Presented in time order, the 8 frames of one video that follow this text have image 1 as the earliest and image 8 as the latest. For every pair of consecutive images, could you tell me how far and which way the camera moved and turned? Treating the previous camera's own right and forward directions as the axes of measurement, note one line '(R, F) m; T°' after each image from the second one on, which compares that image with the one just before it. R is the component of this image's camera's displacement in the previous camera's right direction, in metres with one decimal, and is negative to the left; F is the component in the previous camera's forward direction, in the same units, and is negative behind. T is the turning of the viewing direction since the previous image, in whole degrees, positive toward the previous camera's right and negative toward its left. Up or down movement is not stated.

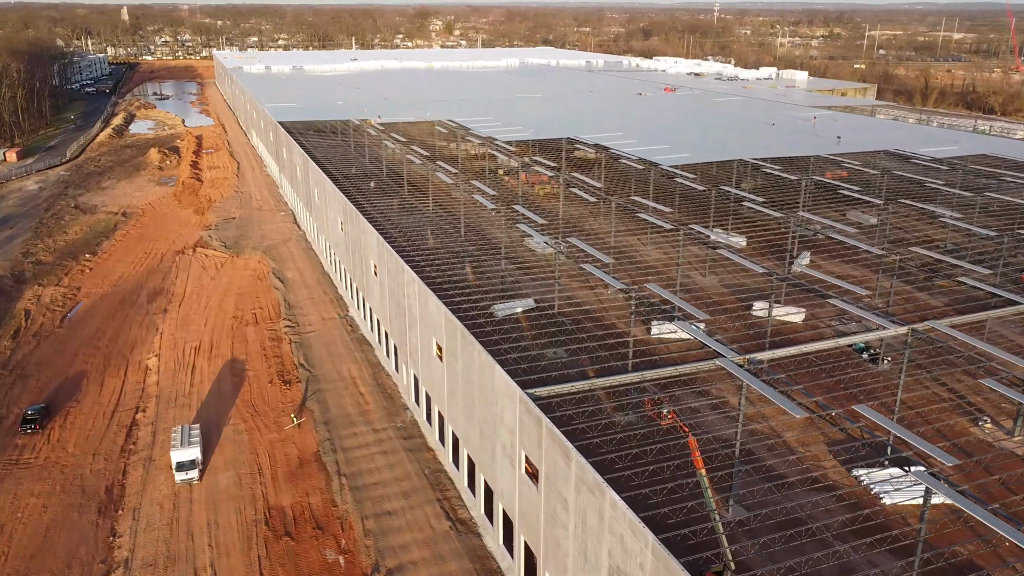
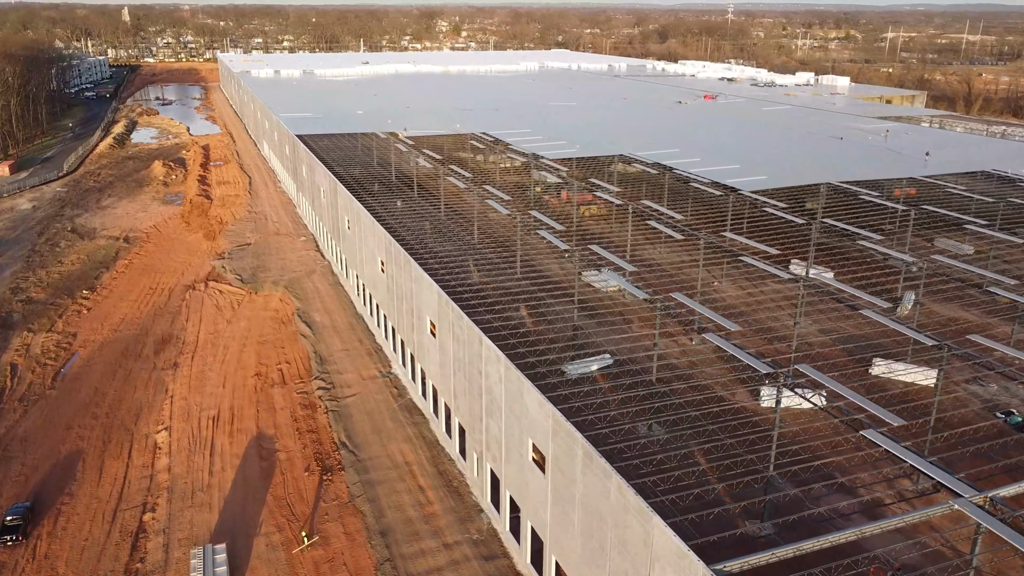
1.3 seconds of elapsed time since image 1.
(-1.3, +3.1) m; 0°
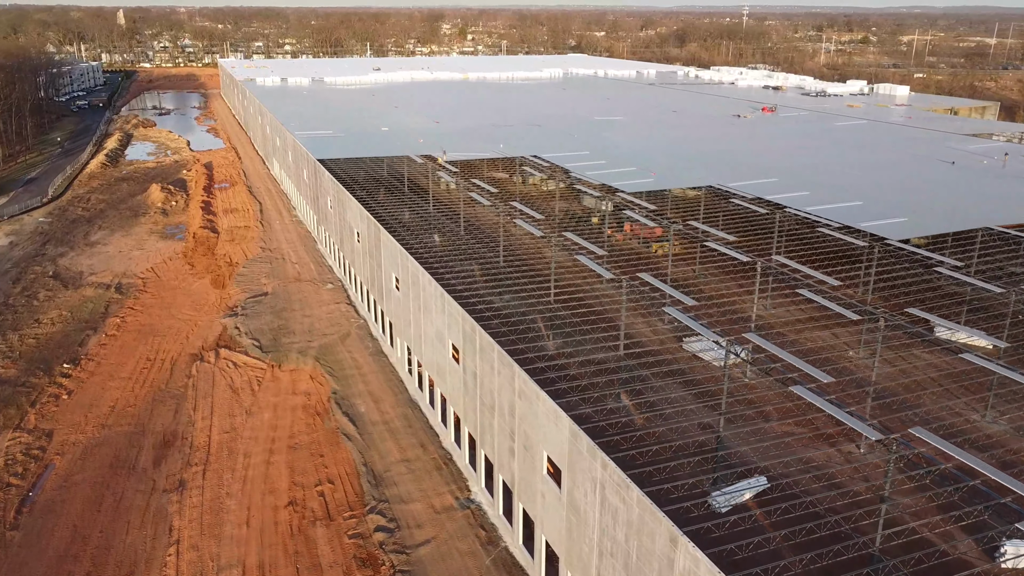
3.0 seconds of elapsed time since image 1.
(-1.6, +4.5) m; 0°
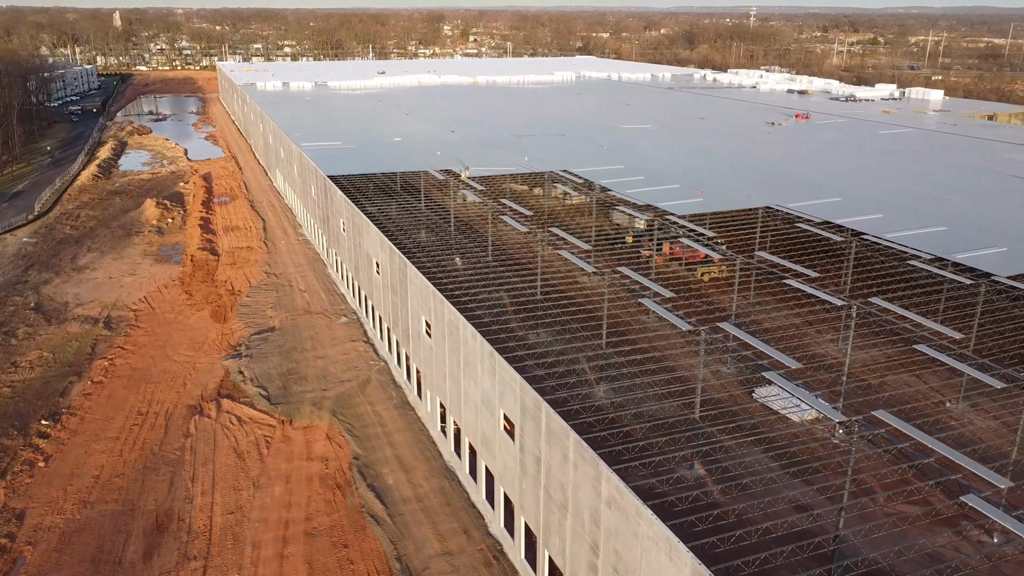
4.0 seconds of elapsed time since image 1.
(-0.8, +2.4) m; 0°
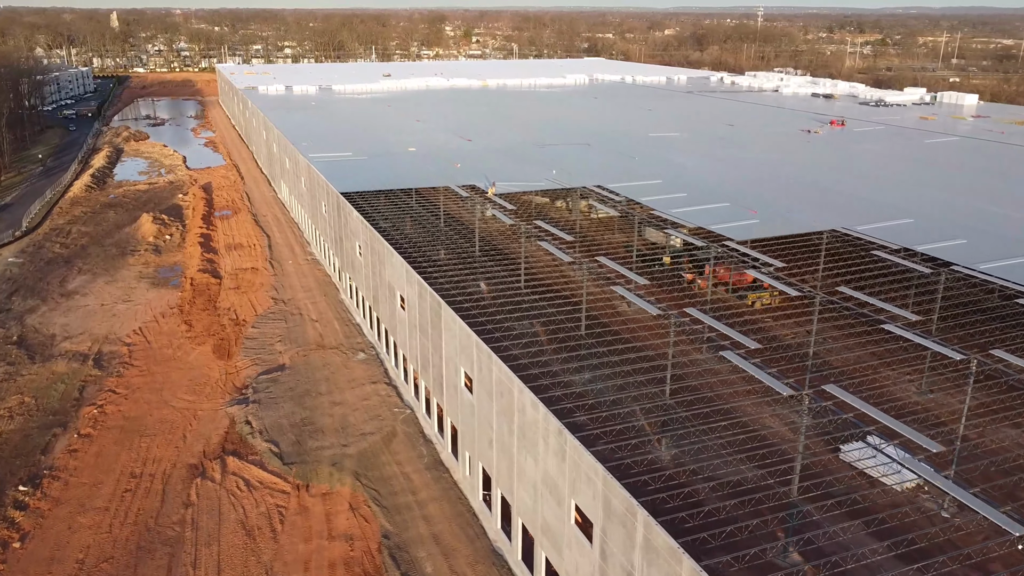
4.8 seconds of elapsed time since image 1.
(-0.7, +2.1) m; 0°
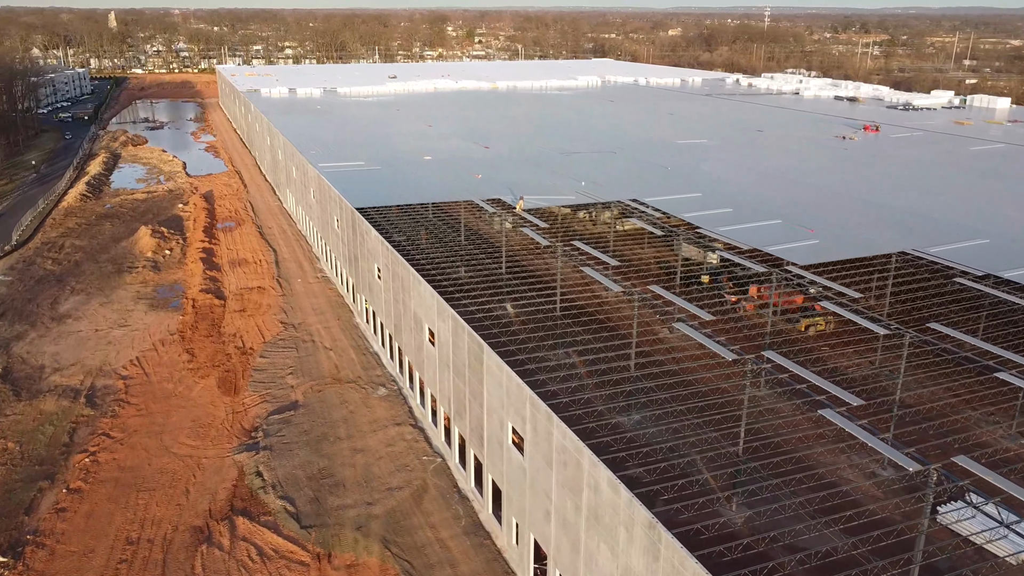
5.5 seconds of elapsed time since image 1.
(-0.6, +1.8) m; 0°
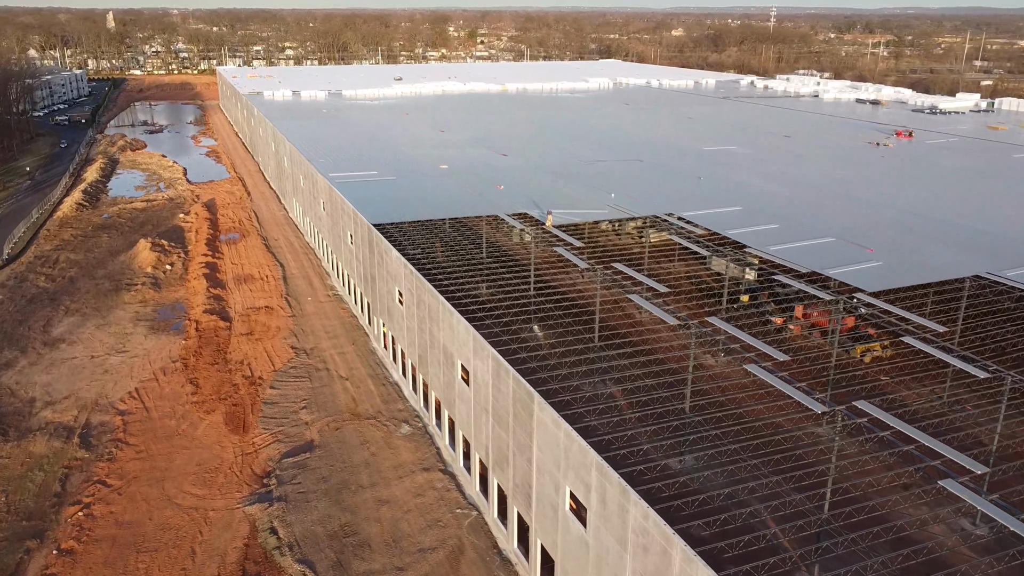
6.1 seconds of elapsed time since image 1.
(-0.6, +1.5) m; 0°
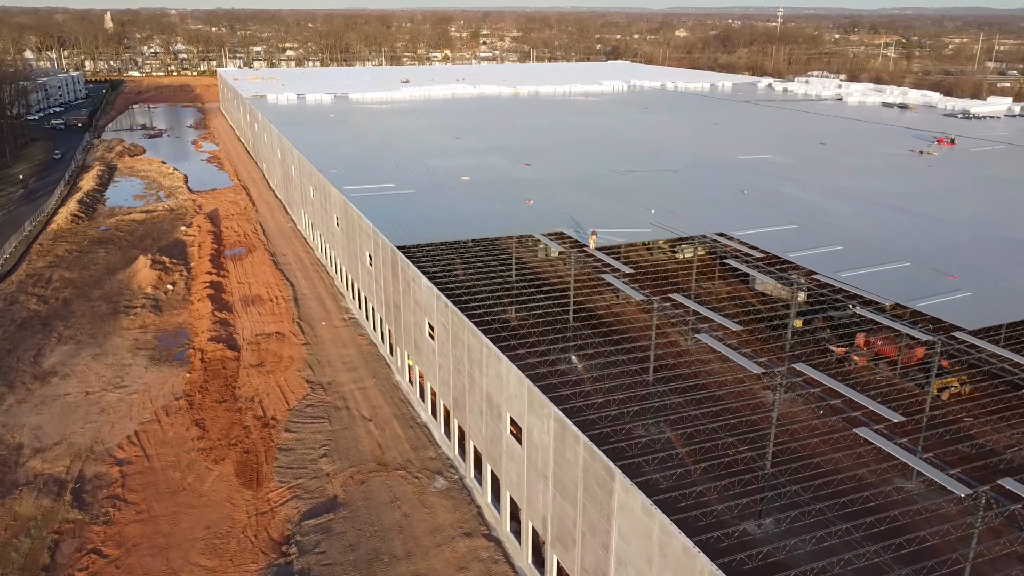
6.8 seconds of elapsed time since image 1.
(-0.7, +1.7) m; 0°
